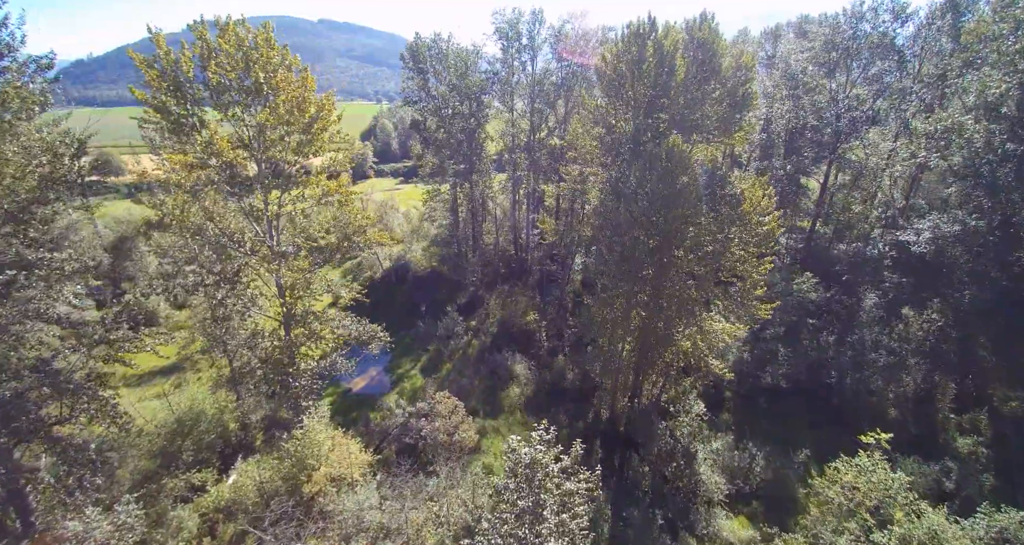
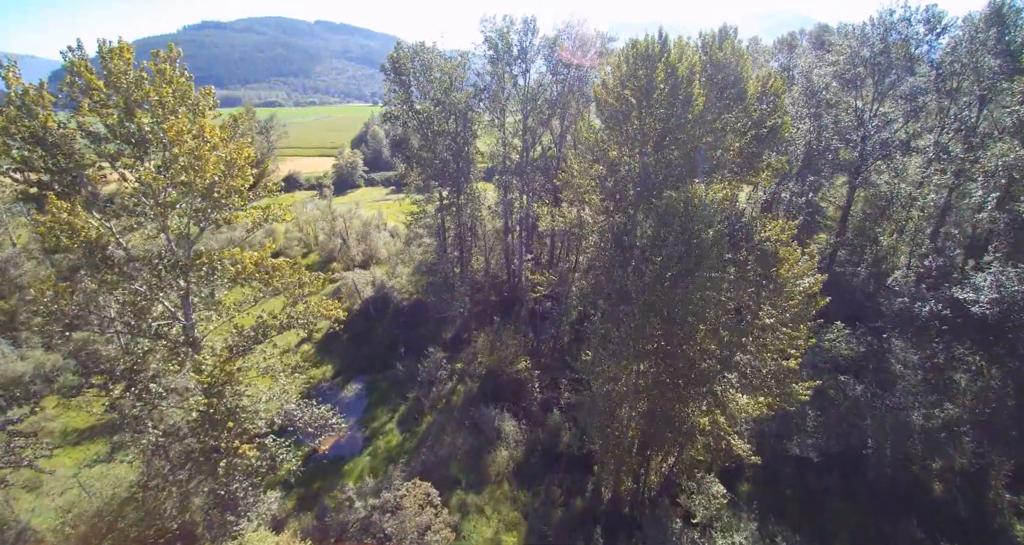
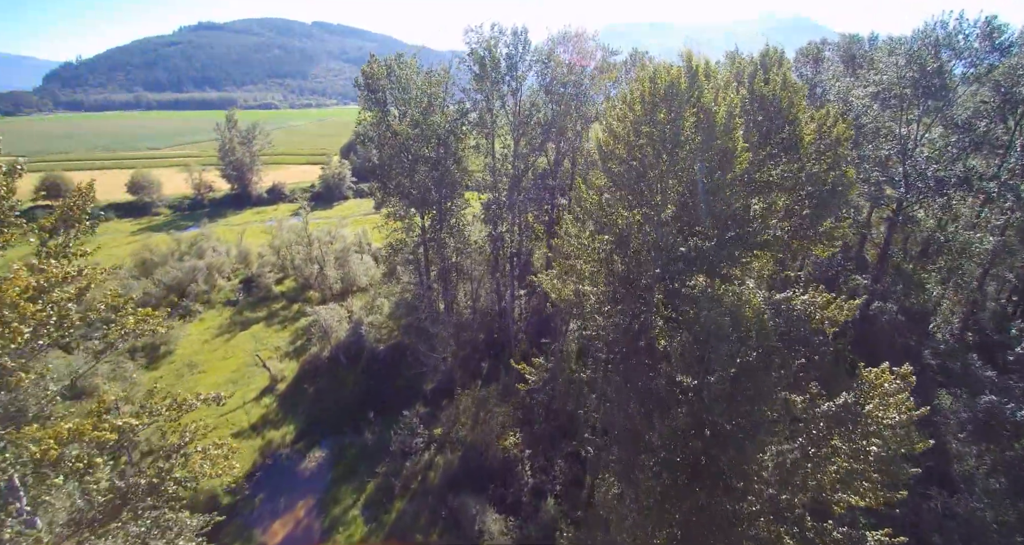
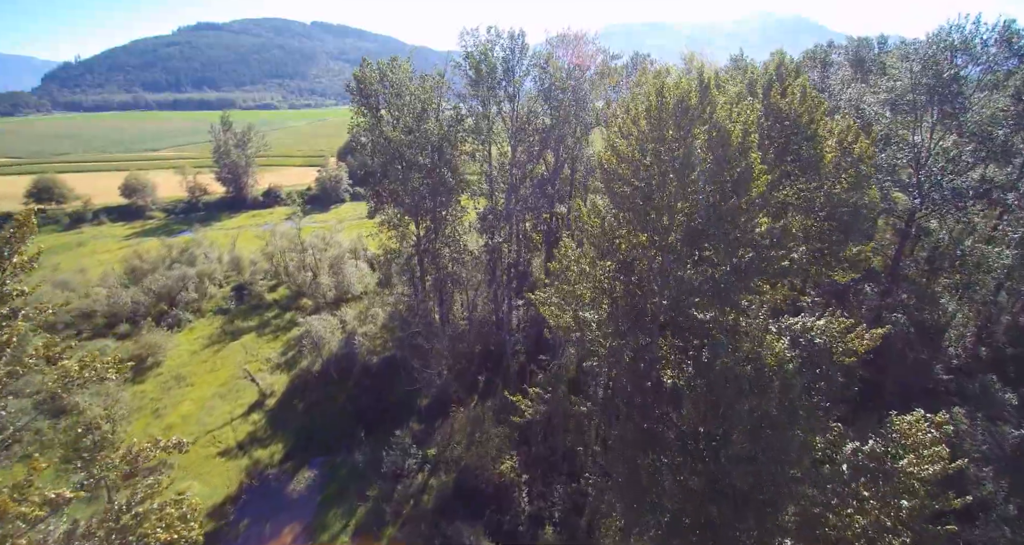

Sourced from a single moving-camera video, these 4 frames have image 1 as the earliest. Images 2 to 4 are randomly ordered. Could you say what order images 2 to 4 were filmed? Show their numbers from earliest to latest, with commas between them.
2, 3, 4
